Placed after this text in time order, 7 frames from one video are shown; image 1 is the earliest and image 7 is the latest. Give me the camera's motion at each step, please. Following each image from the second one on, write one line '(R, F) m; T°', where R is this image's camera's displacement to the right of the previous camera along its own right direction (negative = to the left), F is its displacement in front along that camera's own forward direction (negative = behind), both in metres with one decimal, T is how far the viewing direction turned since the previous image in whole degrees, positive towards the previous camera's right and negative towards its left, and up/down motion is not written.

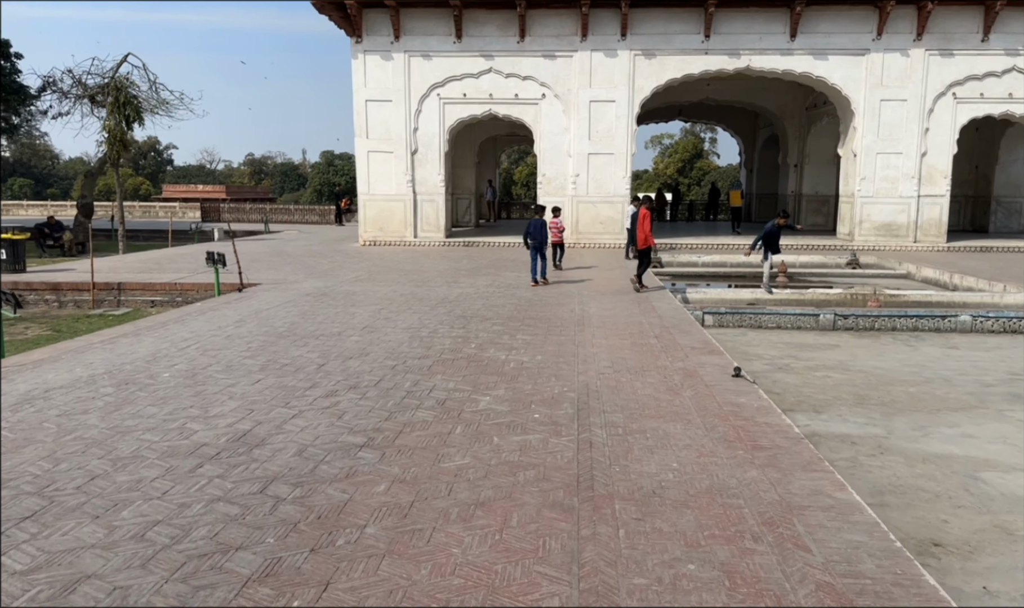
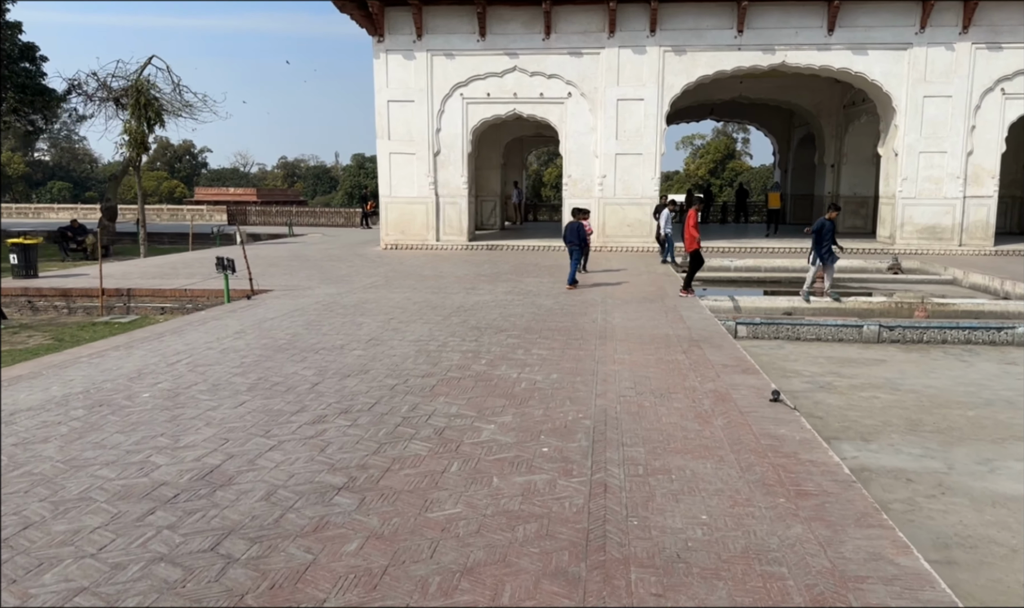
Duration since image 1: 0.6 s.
(+0.1, +0.5) m; -2°
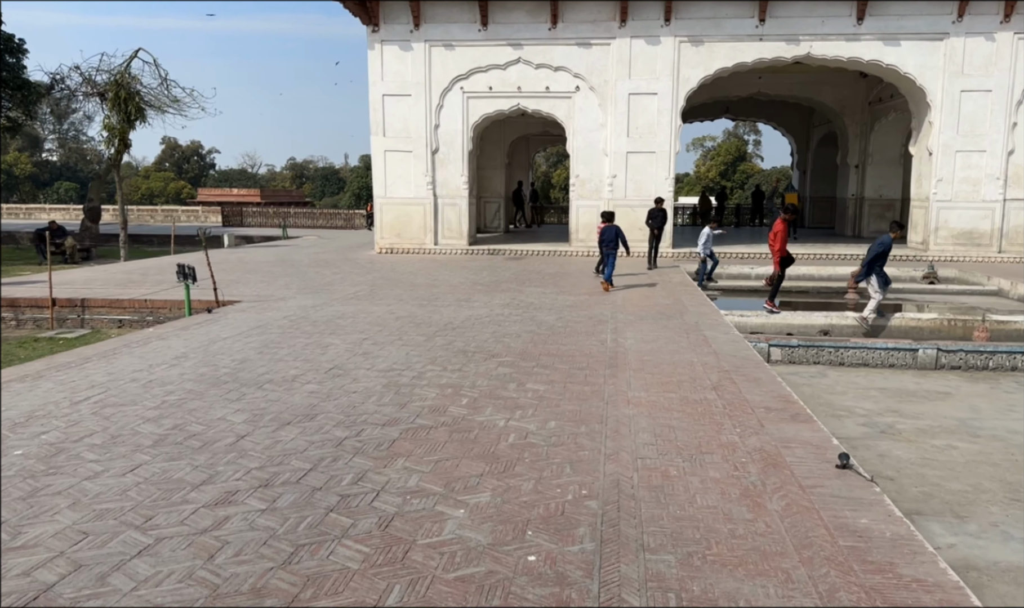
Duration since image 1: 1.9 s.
(+0.1, +1.2) m; -1°
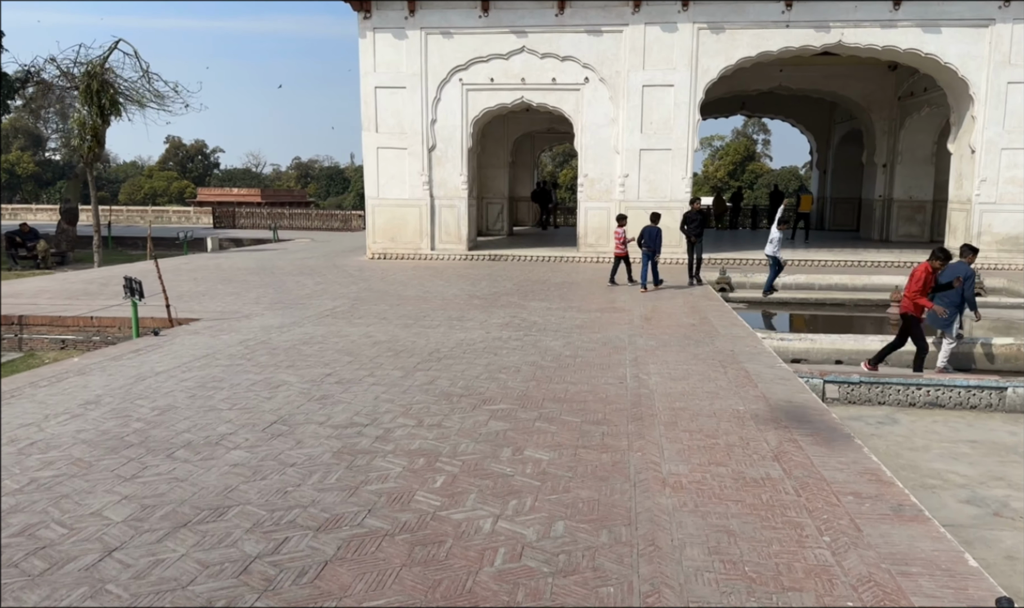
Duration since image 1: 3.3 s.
(+0.1, +1.3) m; 0°
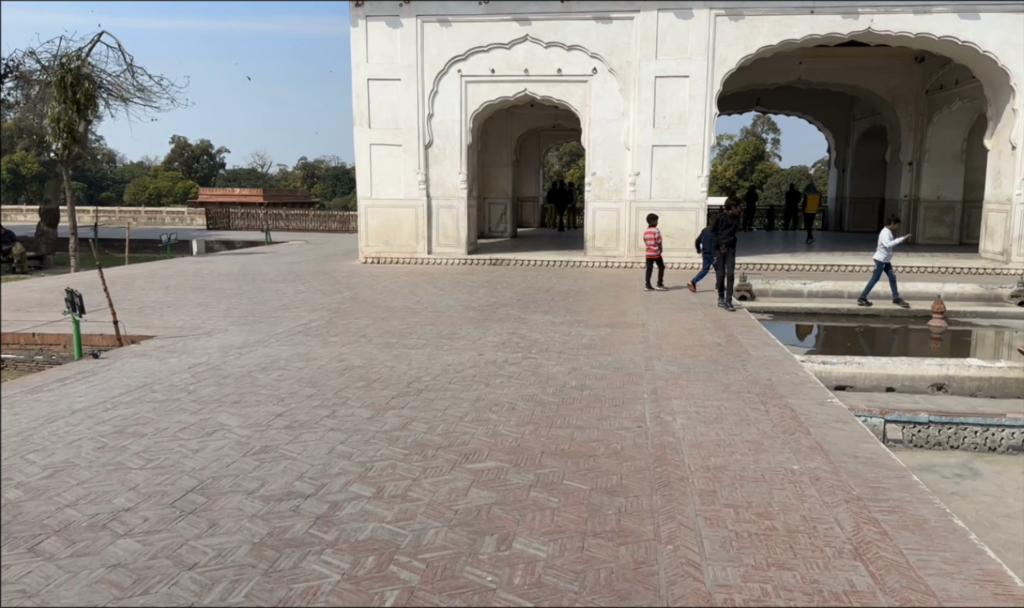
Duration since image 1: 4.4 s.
(+0.1, +1.0) m; -1°
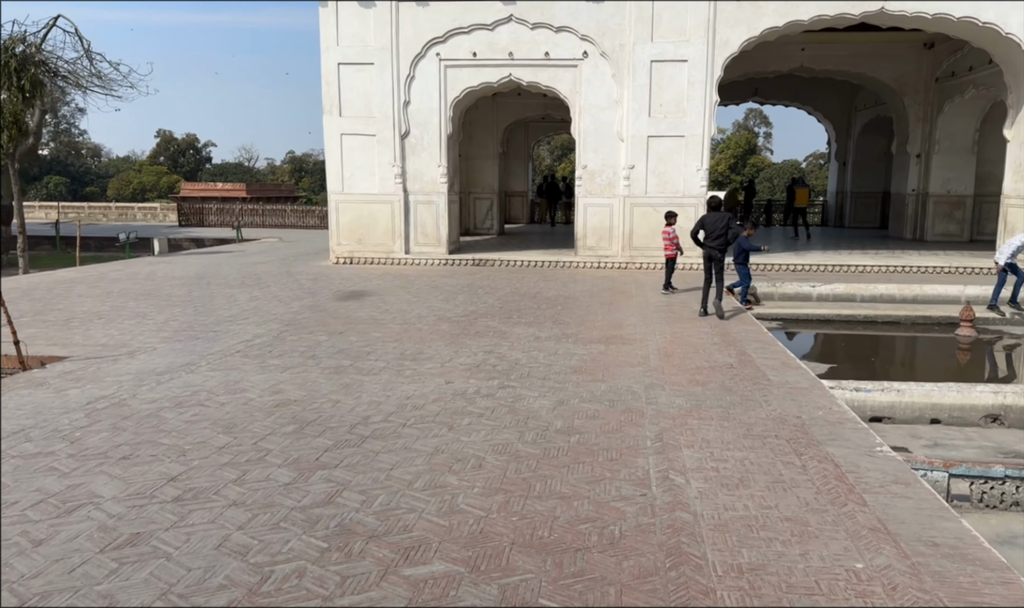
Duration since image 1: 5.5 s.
(+0.1, +1.1) m; +1°
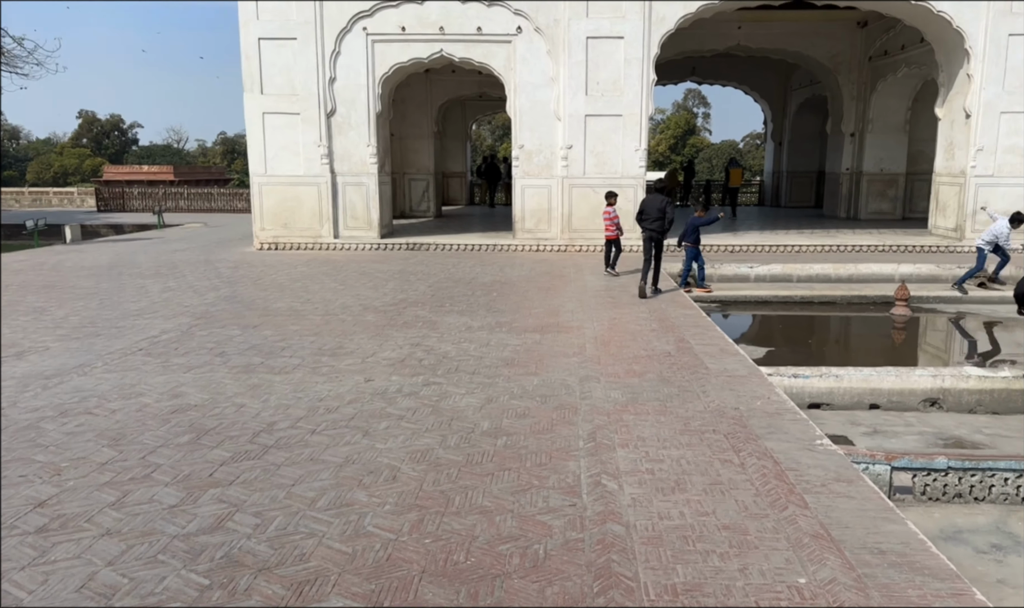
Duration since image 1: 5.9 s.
(+0.1, +0.3) m; +4°
